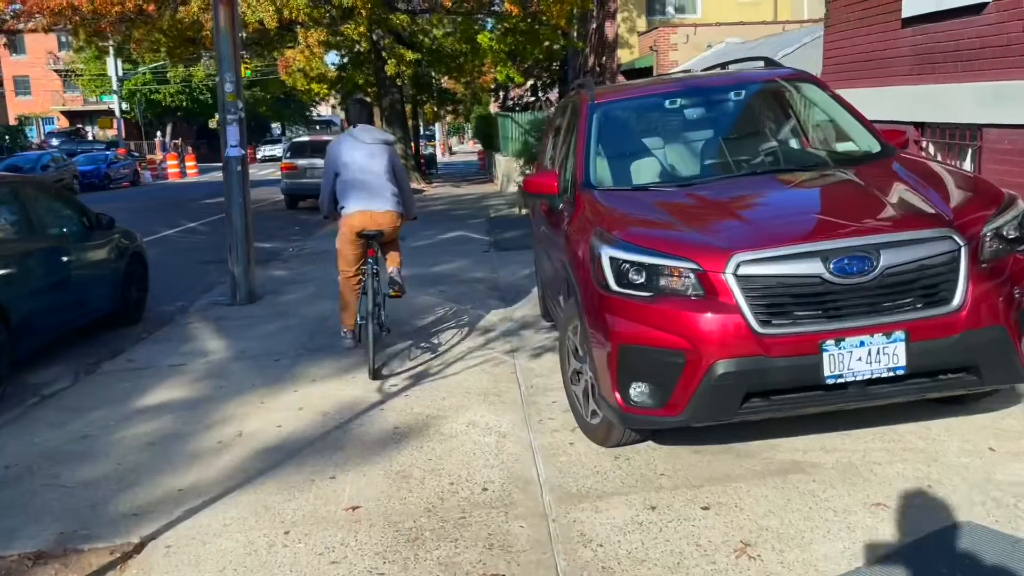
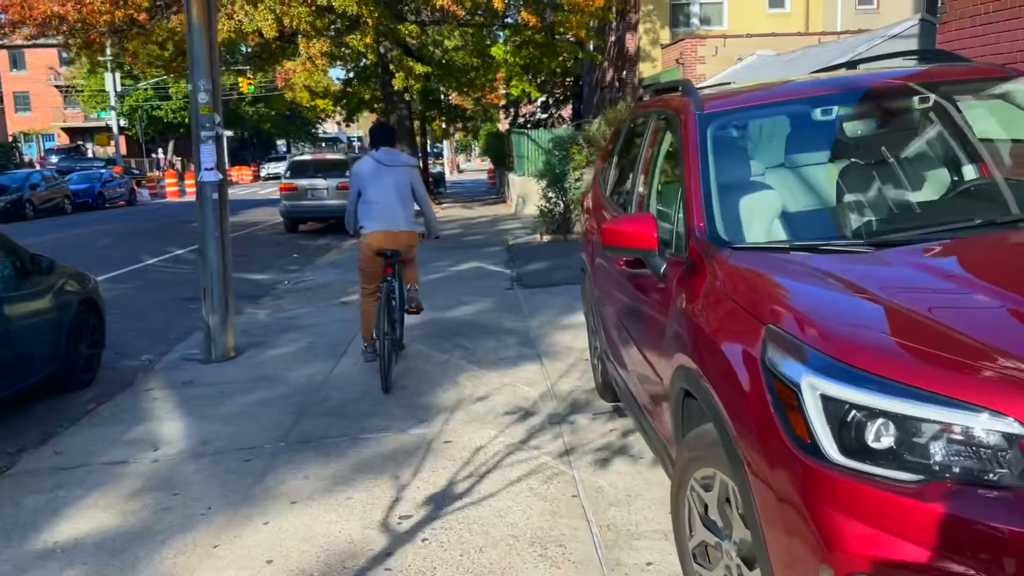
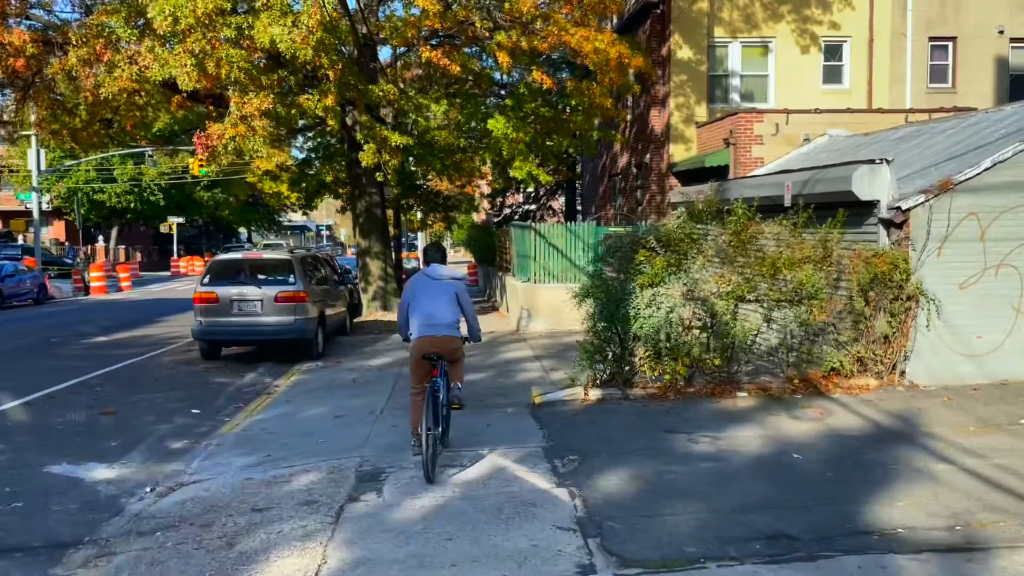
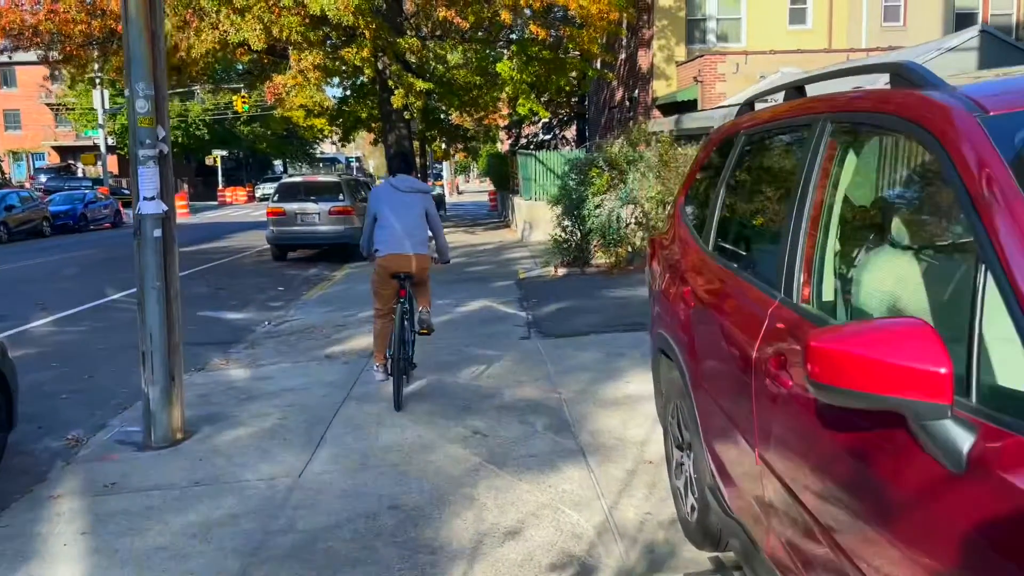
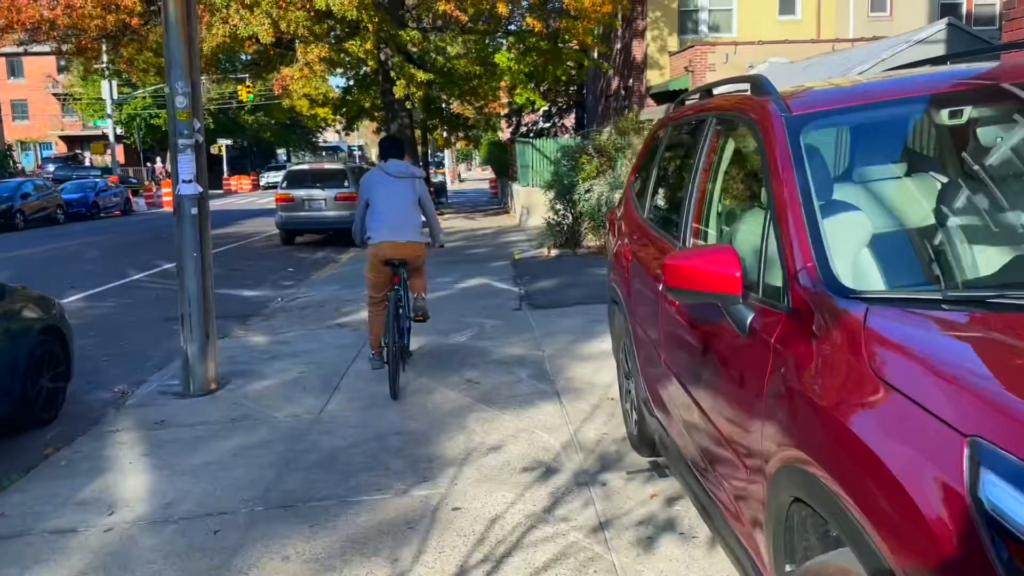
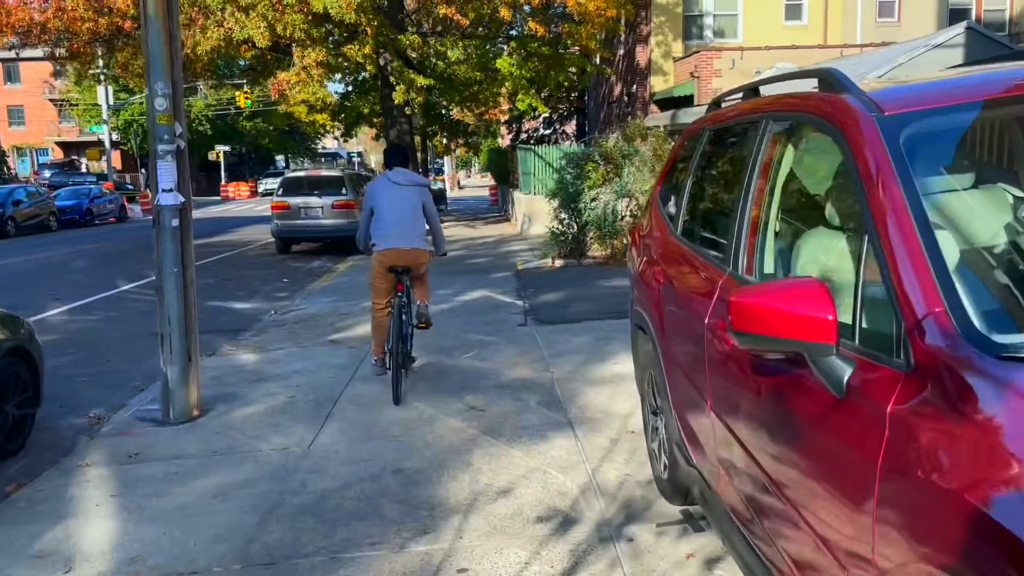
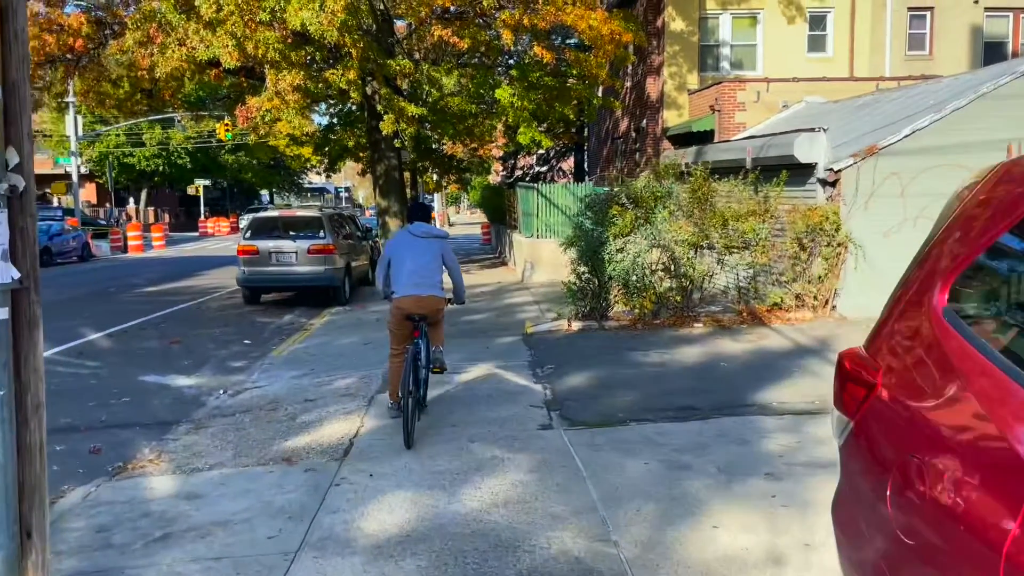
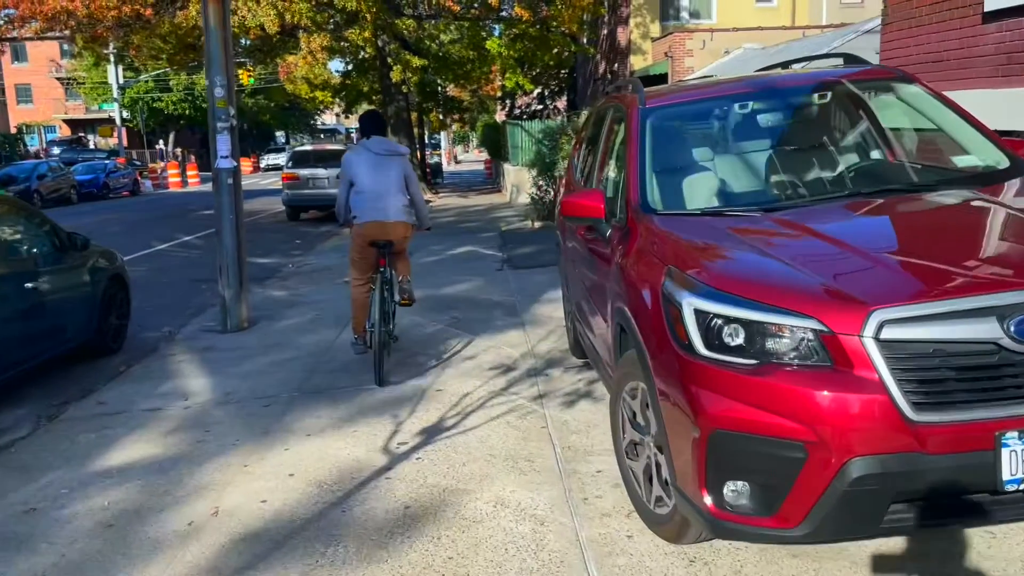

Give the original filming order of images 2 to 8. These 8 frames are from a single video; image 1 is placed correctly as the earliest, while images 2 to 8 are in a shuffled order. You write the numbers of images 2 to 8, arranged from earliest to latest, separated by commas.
8, 2, 5, 6, 4, 7, 3
